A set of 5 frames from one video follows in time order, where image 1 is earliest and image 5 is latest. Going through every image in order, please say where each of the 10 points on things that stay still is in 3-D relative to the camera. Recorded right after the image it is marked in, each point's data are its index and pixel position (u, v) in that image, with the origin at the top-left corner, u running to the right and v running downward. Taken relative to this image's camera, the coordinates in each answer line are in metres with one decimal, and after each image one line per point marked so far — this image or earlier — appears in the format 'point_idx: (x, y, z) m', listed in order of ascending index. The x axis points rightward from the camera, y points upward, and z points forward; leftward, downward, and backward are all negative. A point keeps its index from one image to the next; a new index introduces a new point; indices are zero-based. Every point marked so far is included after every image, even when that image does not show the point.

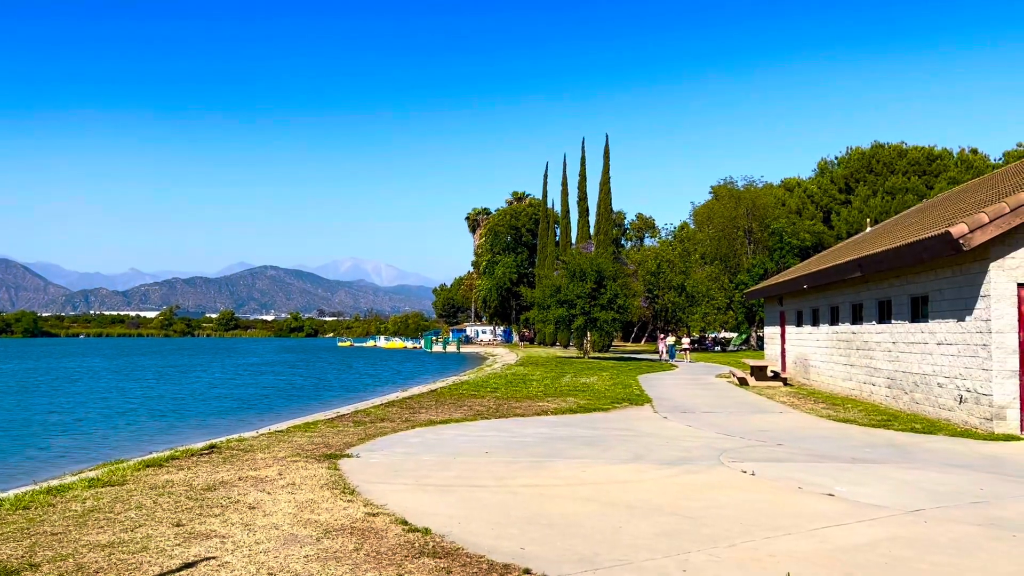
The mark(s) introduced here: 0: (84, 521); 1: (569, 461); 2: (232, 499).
0: (-5.0, -2.7, +9.9) m
1: (+1.0, -3.0, +14.6) m
2: (-3.7, -2.8, +11.3) m
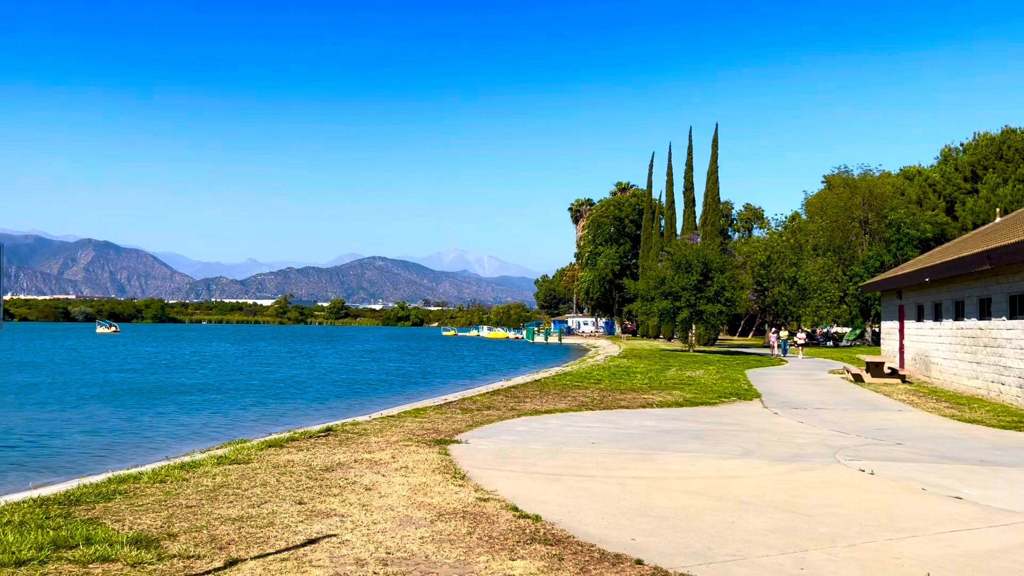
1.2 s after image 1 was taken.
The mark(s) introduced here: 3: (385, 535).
0: (-3.7, -2.6, +10.5) m
1: (+2.8, -2.8, +14.5) m
2: (-2.3, -2.6, +11.7) m
3: (-1.3, -2.5, +8.7) m
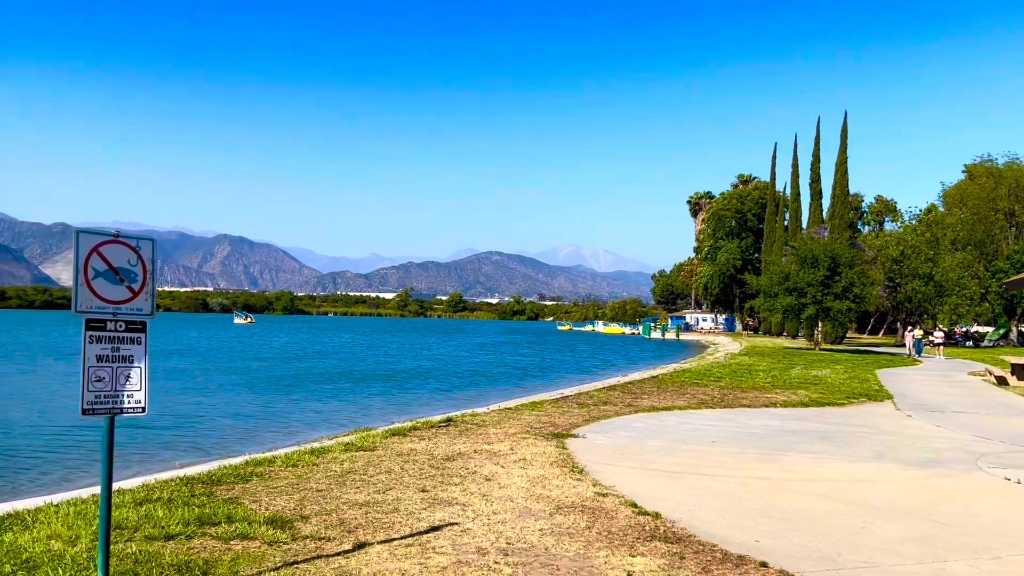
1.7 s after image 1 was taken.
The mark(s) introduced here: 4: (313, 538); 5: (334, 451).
0: (-2.2, -2.5, +11.0) m
1: (+4.8, -2.8, +14.0) m
2: (-0.6, -2.6, +12.0) m
3: (-0.1, -2.5, +8.8) m
4: (-1.9, -2.4, +8.1) m
5: (-2.8, -2.5, +13.2) m
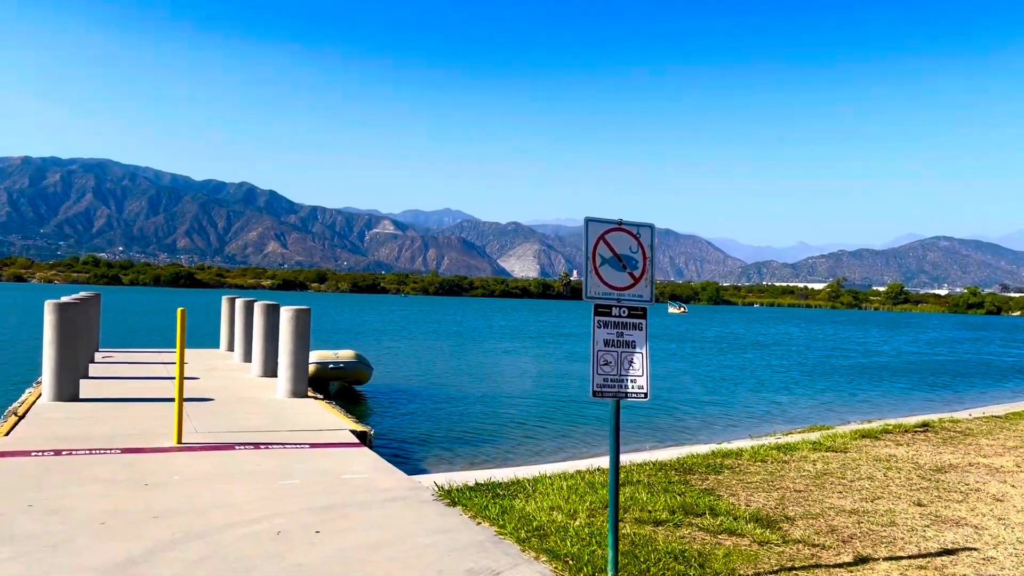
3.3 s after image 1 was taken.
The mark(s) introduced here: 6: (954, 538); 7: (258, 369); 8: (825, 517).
0: (+3.7, -2.3, +10.2) m
1: (+11.3, -2.6, +9.6) m
2: (+5.6, -2.4, +10.4) m
3: (+4.5, -2.3, +7.3) m
4: (+2.6, -2.3, +7.6) m
5: (+4.2, -2.4, +12.5) m
6: (+4.1, -2.3, +7.9) m
7: (-5.8, -1.8, +19.3) m
8: (+3.1, -2.3, +8.5) m
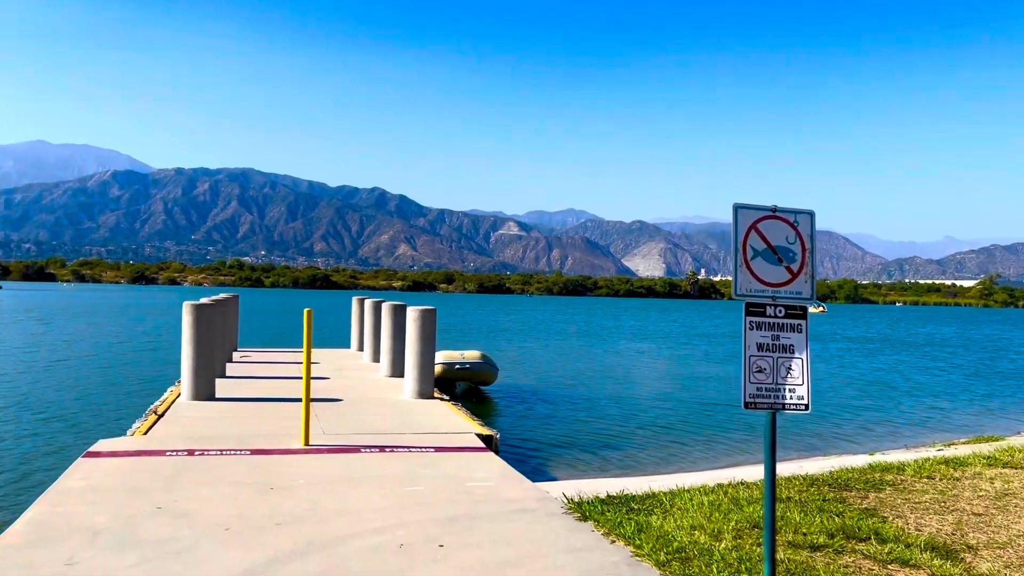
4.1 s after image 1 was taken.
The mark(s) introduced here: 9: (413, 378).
0: (+5.2, -2.3, +8.9) m
1: (+12.6, -2.5, +7.2) m
2: (+7.0, -2.3, +8.8) m
3: (+5.6, -2.3, +5.9) m
4: (+3.7, -2.2, +6.5) m
5: (+6.0, -2.3, +11.1) m
6: (+5.2, -2.3, +6.6) m
7: (-2.9, -1.9, +19.4) m
8: (+4.4, -2.3, +7.4) m
9: (-1.9, -1.7, +16.4) m
